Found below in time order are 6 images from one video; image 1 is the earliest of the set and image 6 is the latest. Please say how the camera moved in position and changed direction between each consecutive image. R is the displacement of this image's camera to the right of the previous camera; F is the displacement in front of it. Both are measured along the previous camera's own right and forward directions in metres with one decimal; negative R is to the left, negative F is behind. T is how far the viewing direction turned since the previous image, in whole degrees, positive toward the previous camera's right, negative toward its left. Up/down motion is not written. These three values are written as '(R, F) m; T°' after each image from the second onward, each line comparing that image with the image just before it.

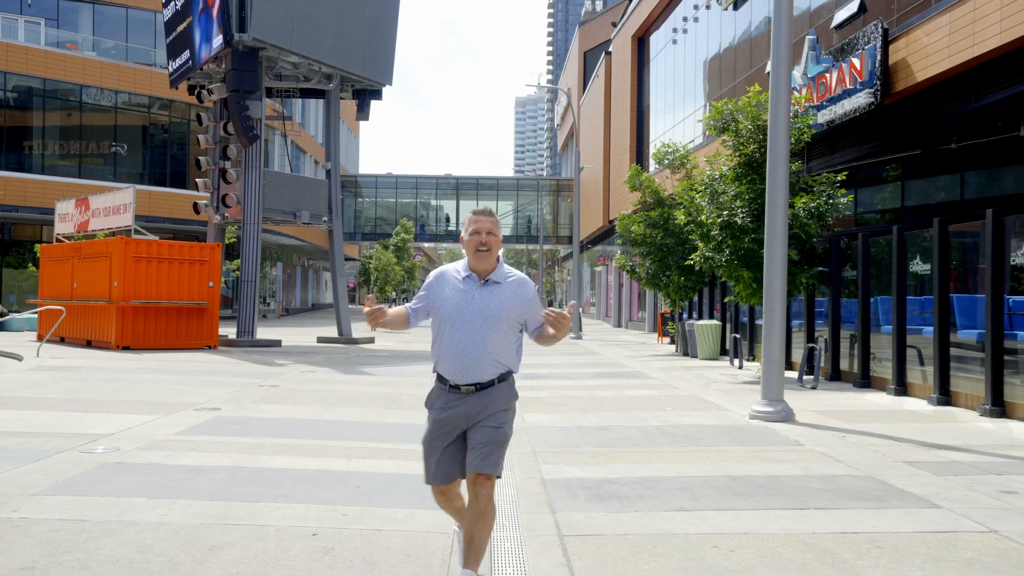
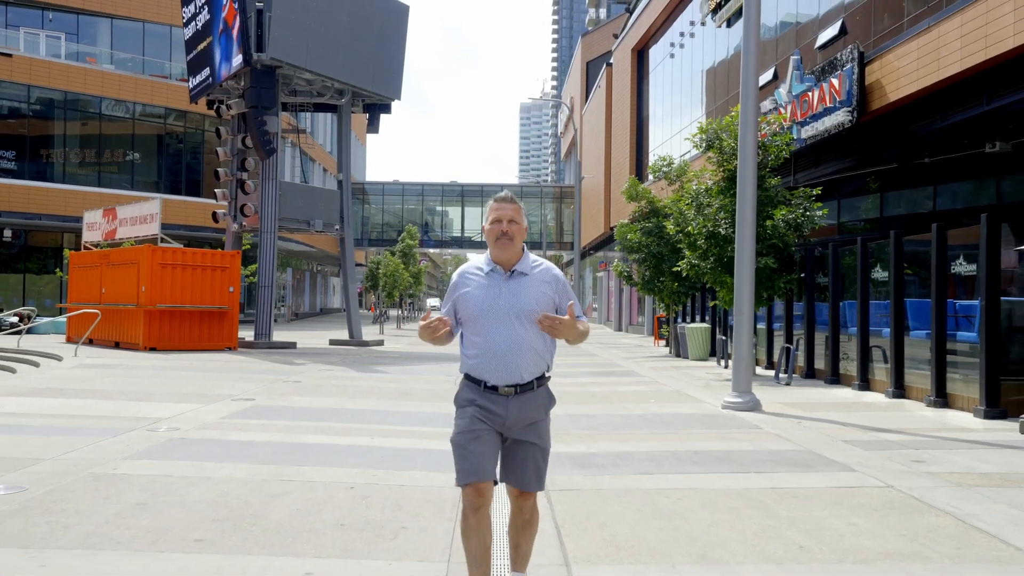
(+0.1, -1.3) m; 0°
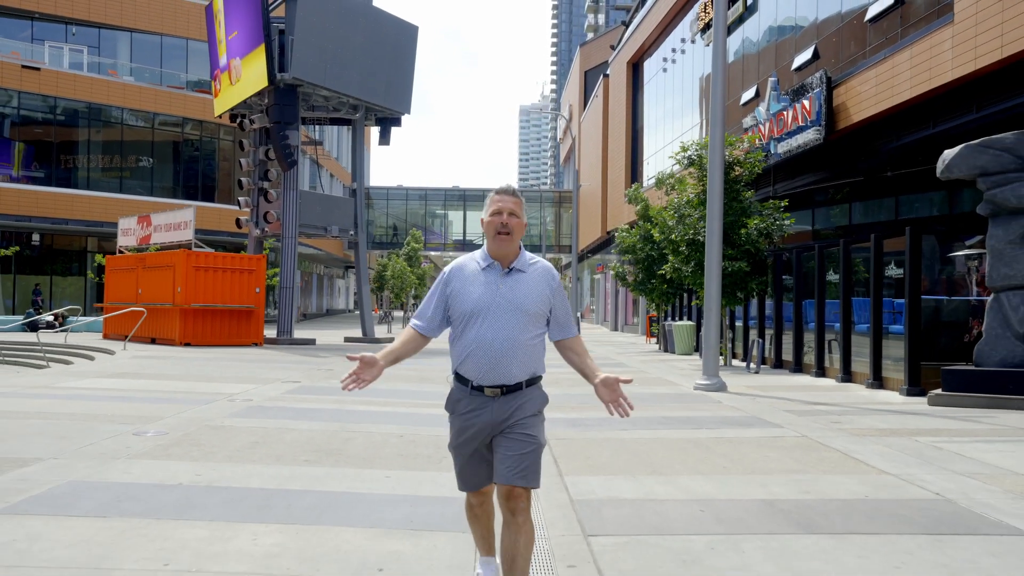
(-0.1, -2.1) m; 0°
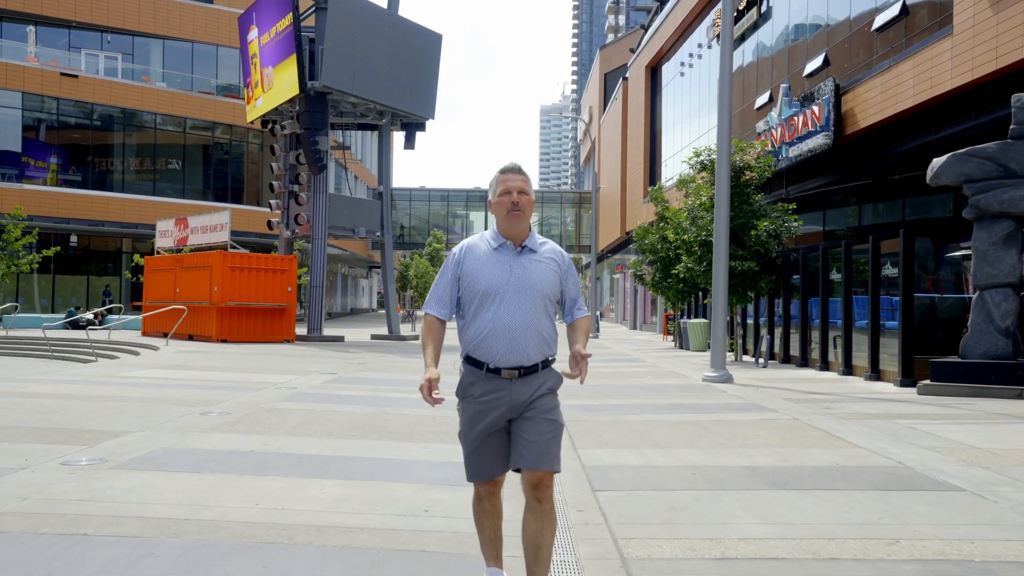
(0.0, -1.0) m; -1°
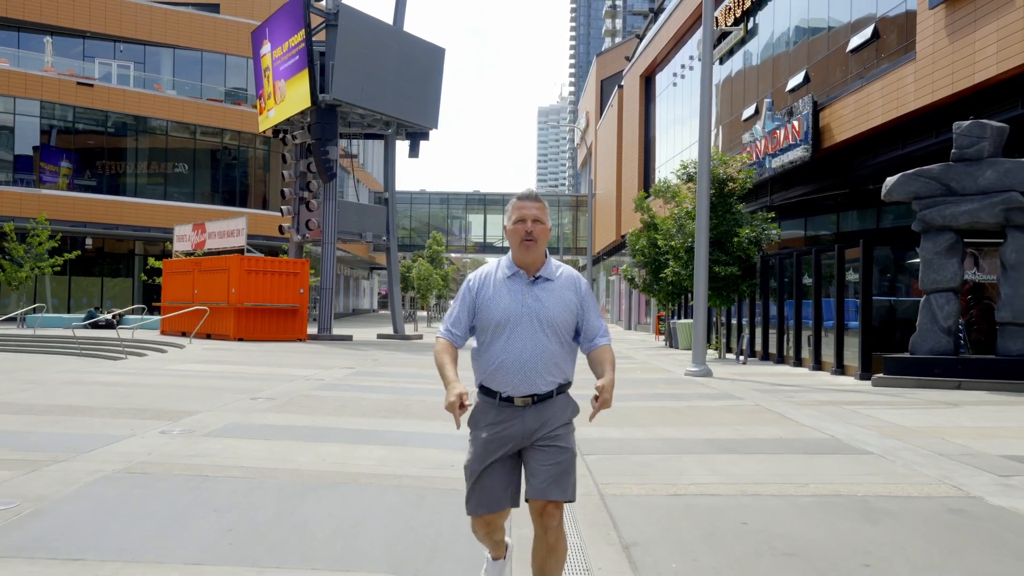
(-0.1, -1.5) m; 0°
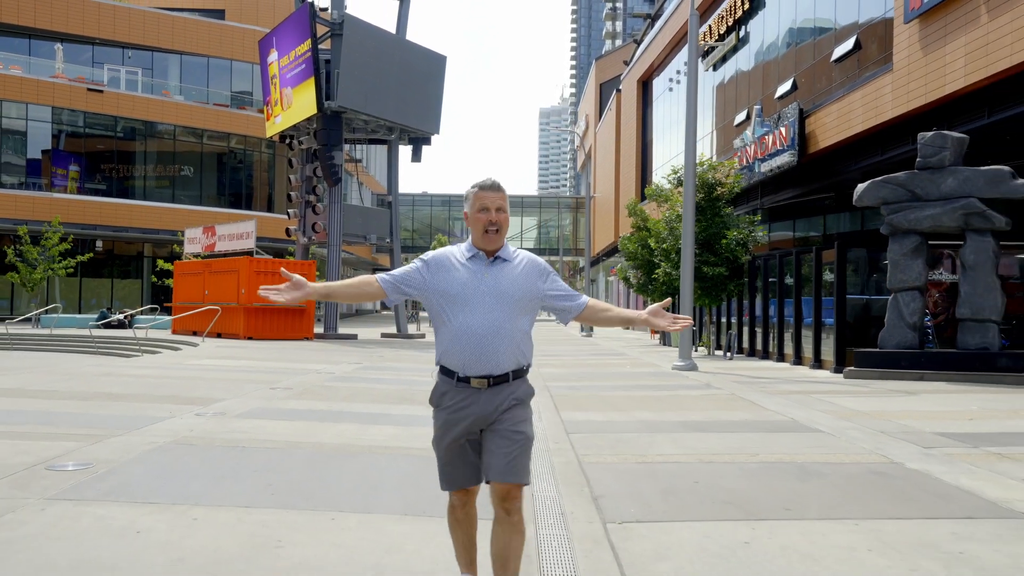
(+0.1, -1.0) m; 0°
